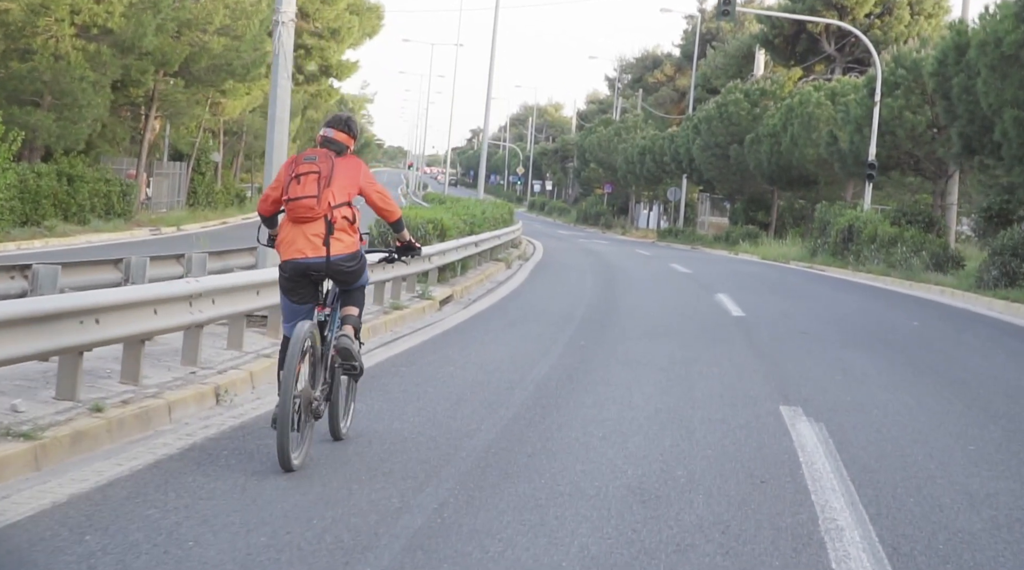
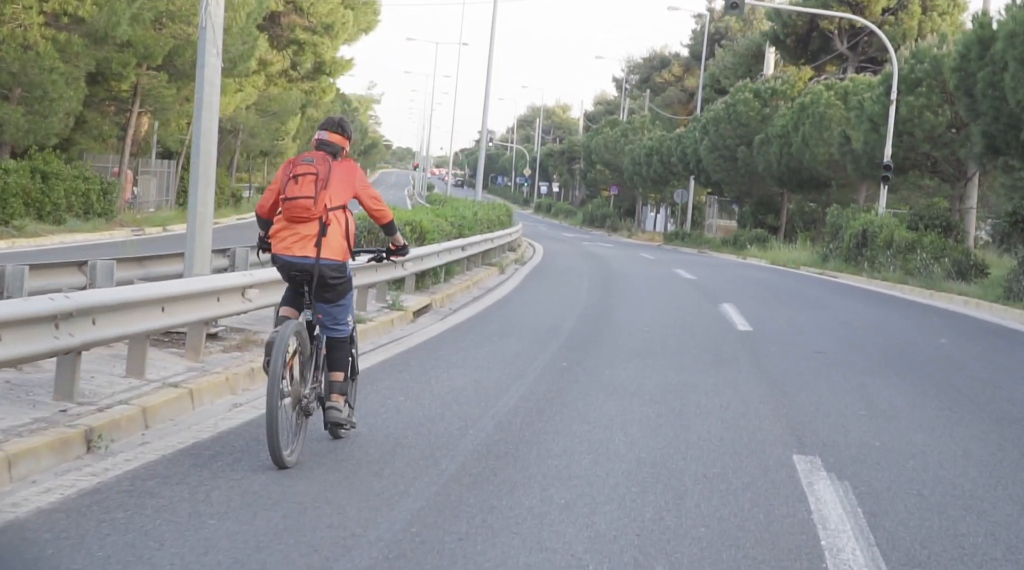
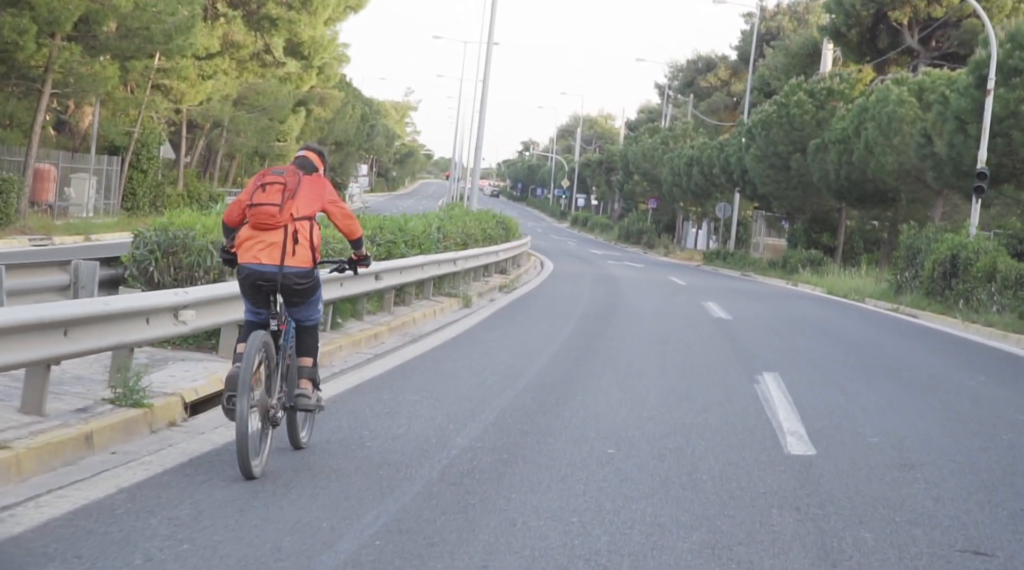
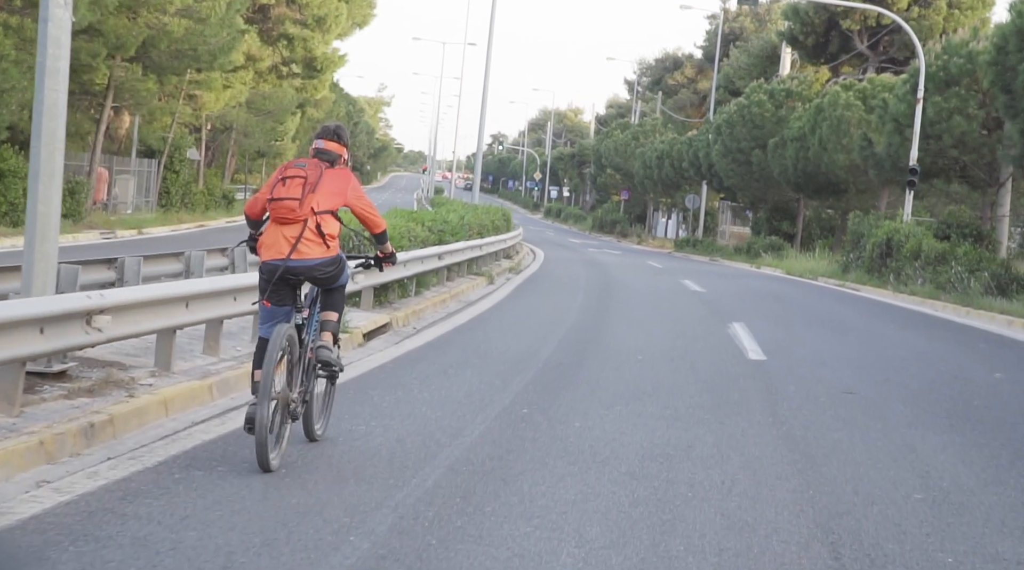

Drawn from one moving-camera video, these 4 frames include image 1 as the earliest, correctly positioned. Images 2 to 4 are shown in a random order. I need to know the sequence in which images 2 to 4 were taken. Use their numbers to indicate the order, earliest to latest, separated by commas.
2, 4, 3
